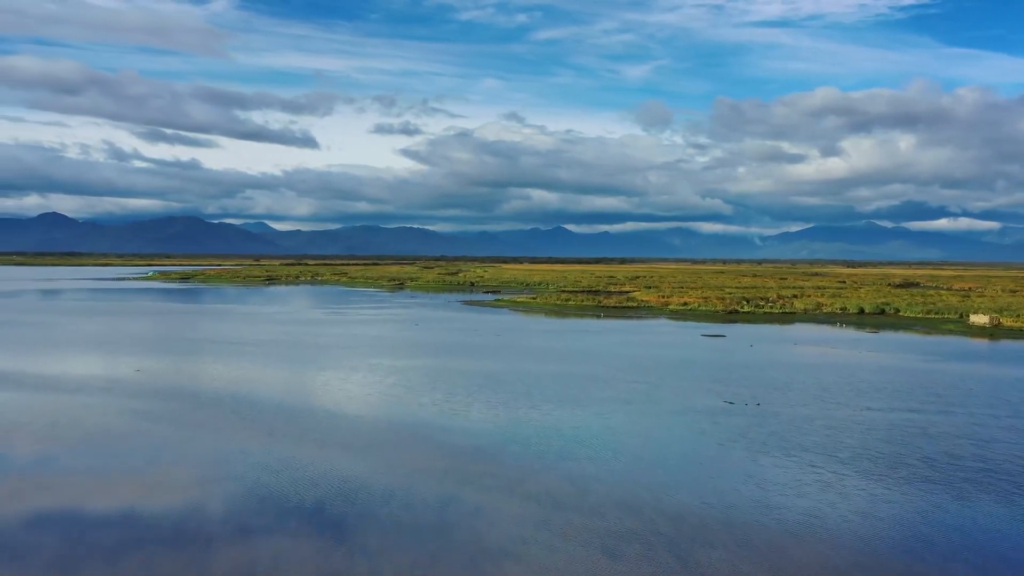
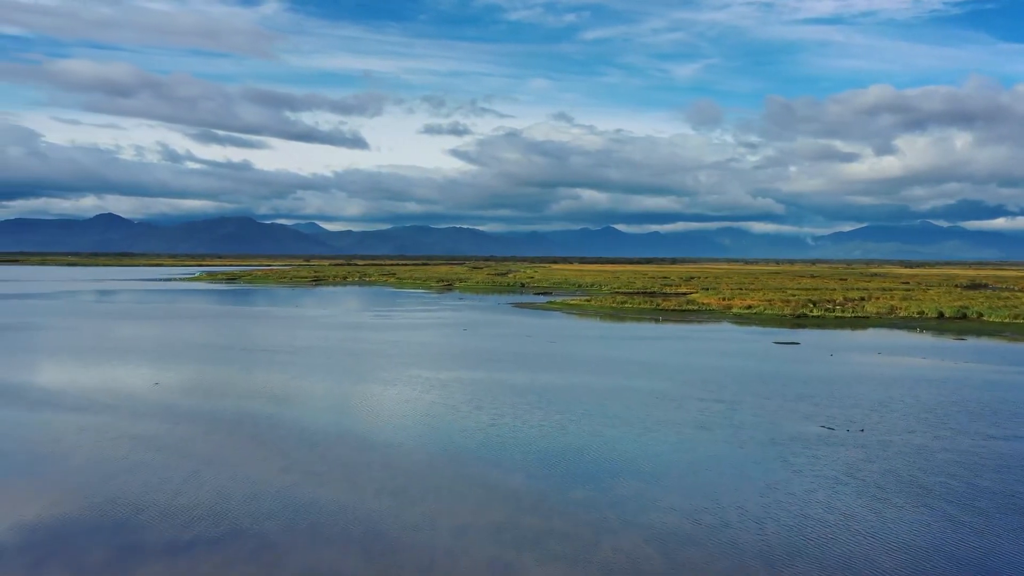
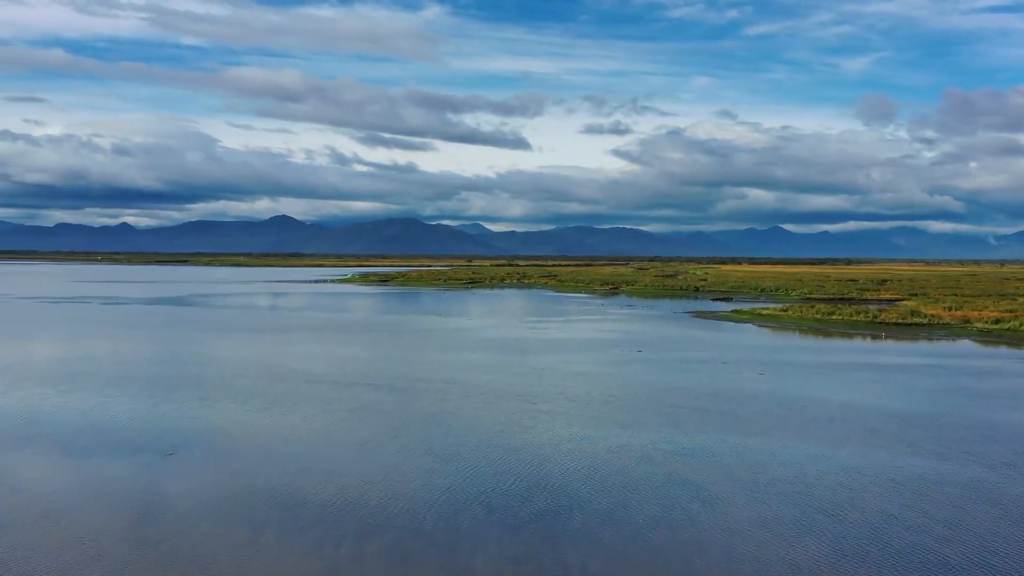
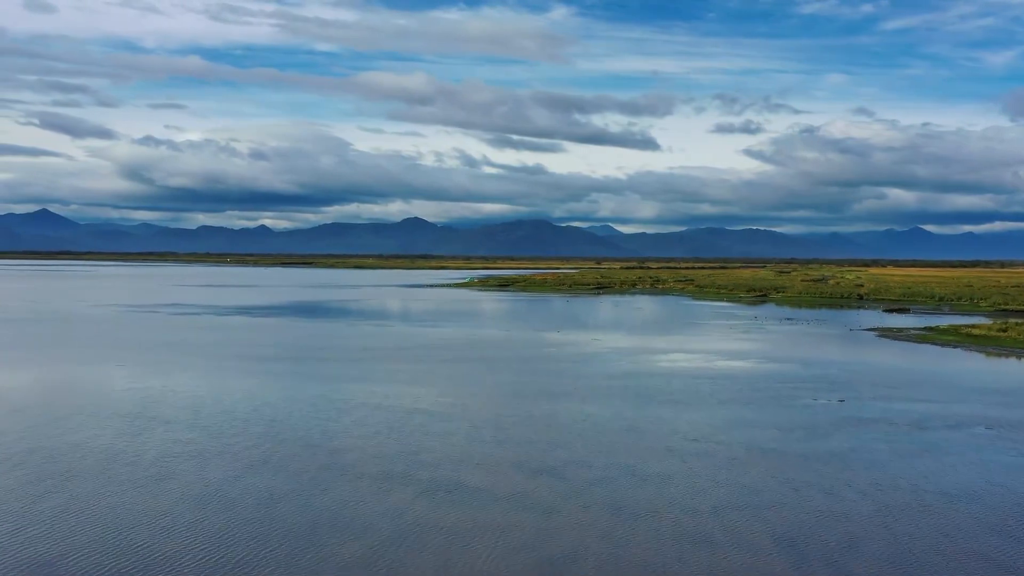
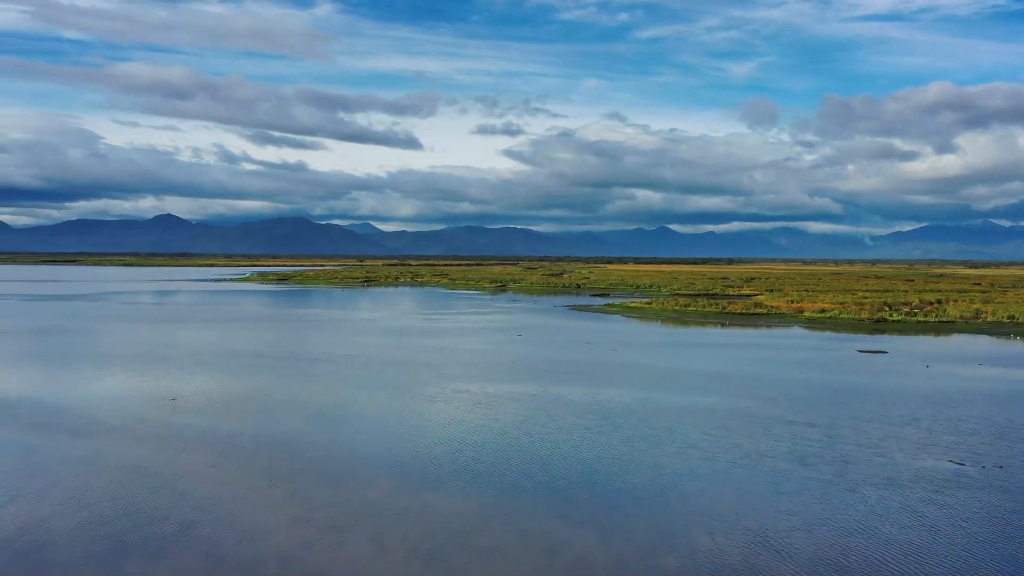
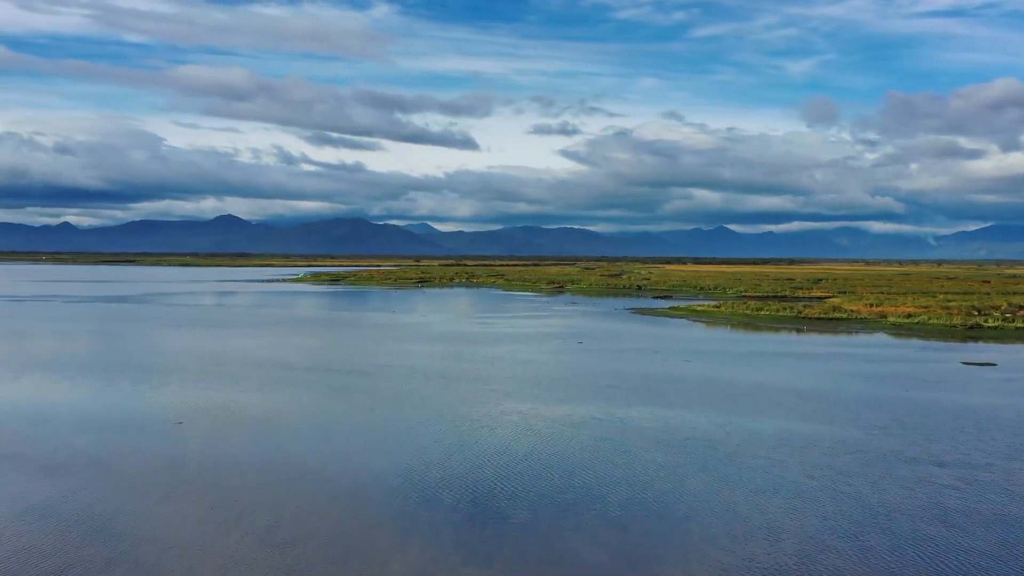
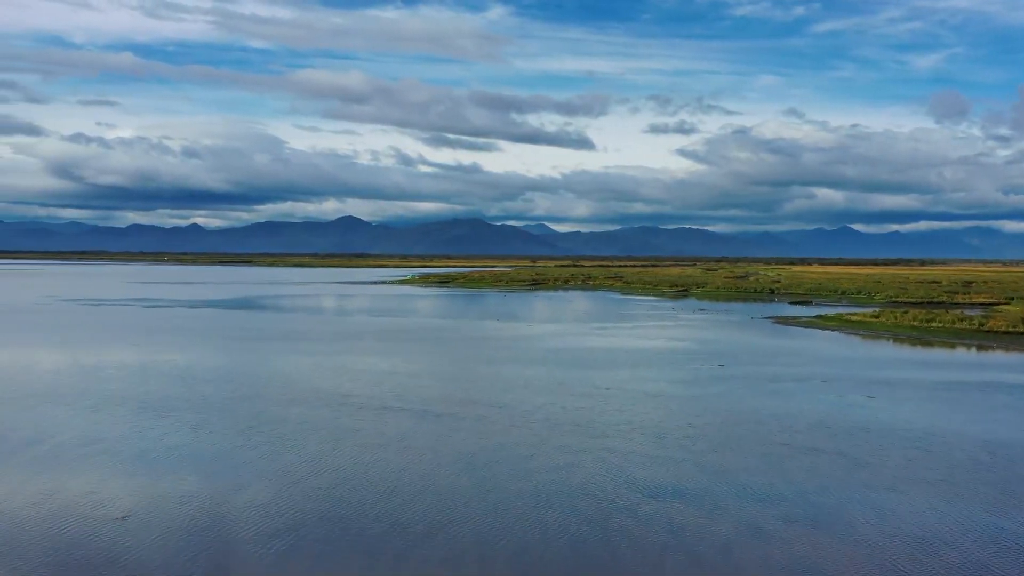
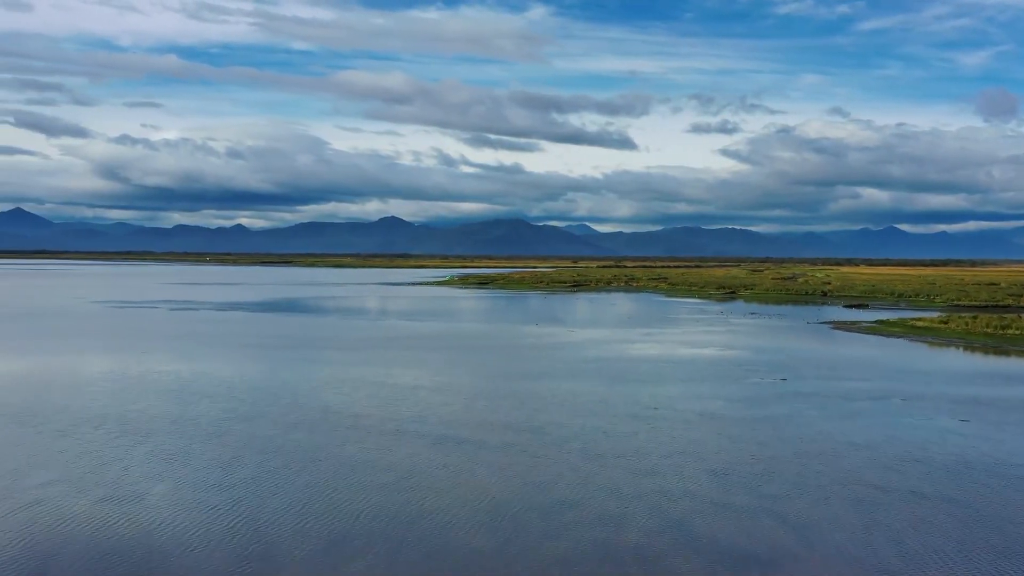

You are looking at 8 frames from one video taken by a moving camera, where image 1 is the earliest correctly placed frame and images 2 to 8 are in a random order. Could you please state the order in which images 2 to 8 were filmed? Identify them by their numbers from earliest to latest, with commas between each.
2, 5, 6, 3, 7, 8, 4
